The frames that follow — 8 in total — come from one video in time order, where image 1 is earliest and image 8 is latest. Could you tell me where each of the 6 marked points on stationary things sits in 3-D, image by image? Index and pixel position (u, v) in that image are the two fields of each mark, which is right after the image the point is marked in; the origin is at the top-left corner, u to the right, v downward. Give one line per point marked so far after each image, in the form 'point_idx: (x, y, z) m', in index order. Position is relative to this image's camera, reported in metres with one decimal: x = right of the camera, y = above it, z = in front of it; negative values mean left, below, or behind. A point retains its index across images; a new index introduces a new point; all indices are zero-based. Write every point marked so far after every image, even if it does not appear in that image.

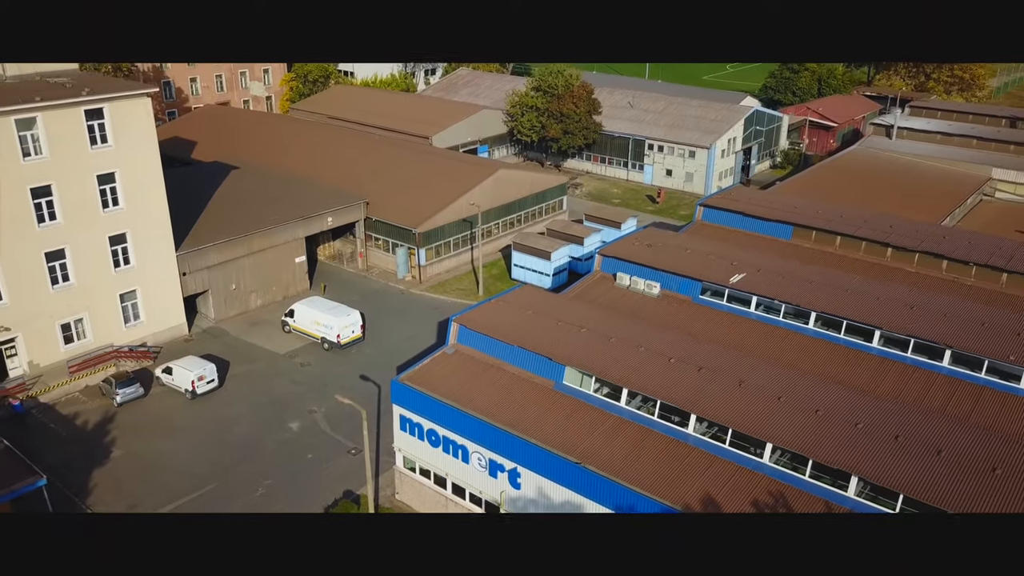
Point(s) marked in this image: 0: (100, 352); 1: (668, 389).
0: (-8.6, -1.3, +17.2) m
1: (+2.1, -1.4, +11.6) m
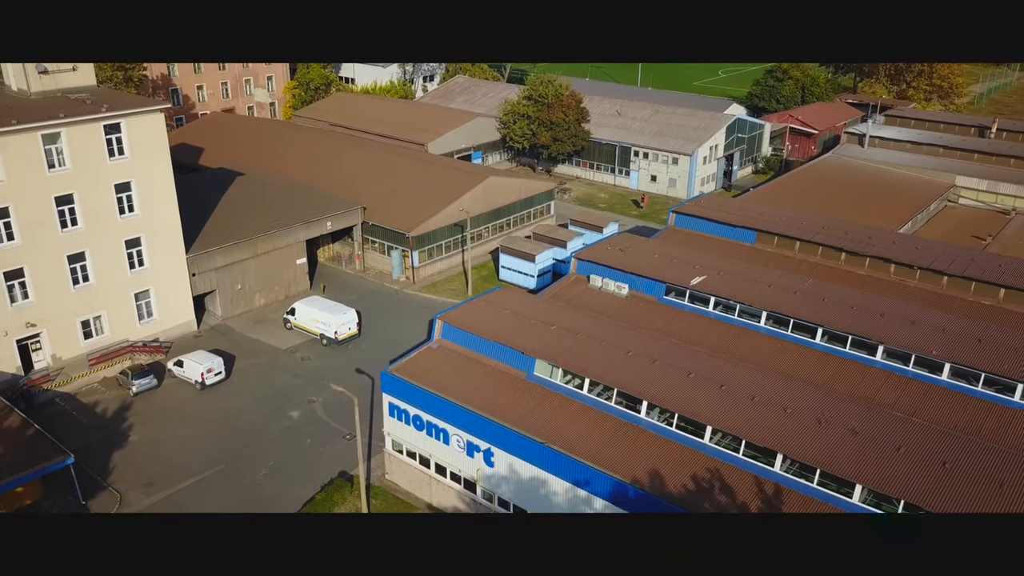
0: (-8.9, -1.3, +18.6) m
1: (+1.7, -1.4, +13.0) m
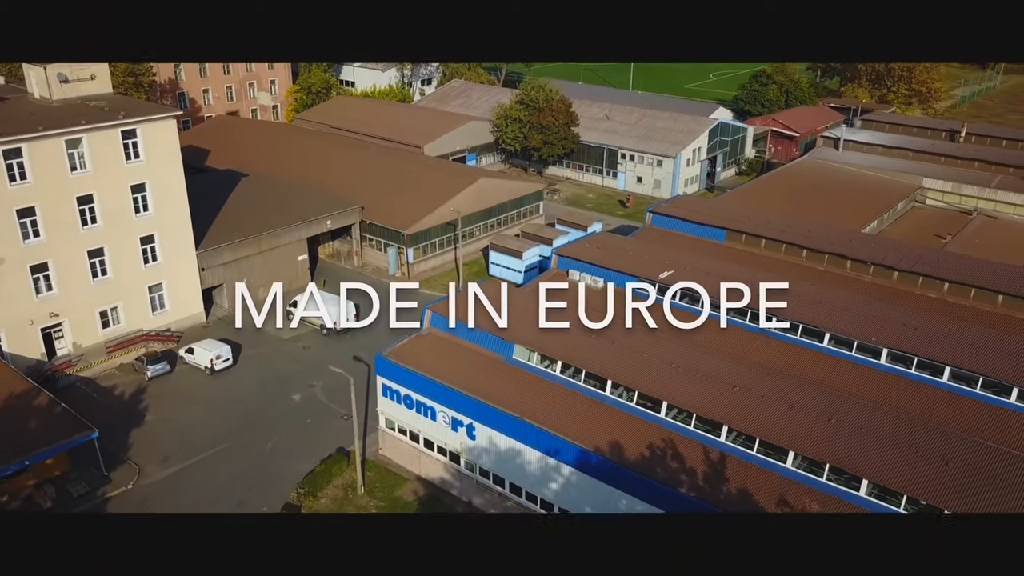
0: (-9.3, -1.1, +20.1) m
1: (+1.4, -1.3, +14.5) m
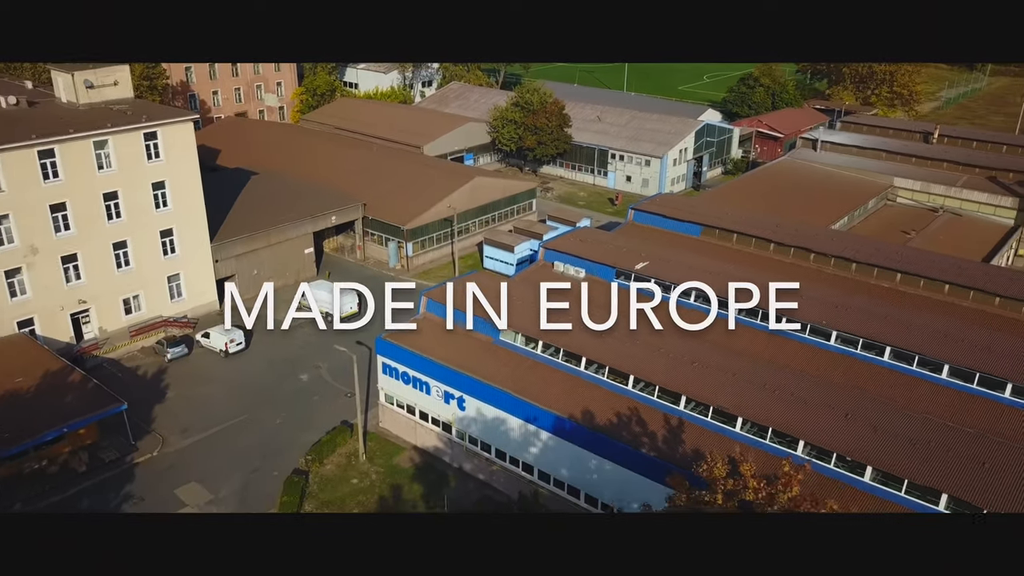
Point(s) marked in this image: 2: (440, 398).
0: (-9.5, -0.9, +21.8) m
1: (+1.1, -1.0, +16.1) m
2: (-1.4, -2.2, +16.1) m
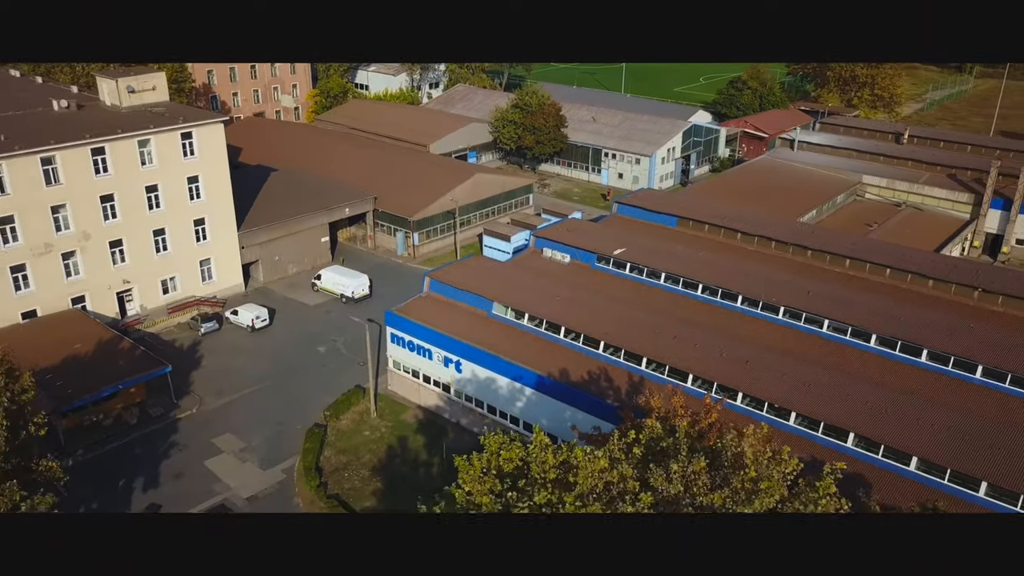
0: (-9.7, -0.3, +24.5) m
1: (+0.9, -0.6, +18.7) m
2: (-1.6, -1.7, +18.7) m
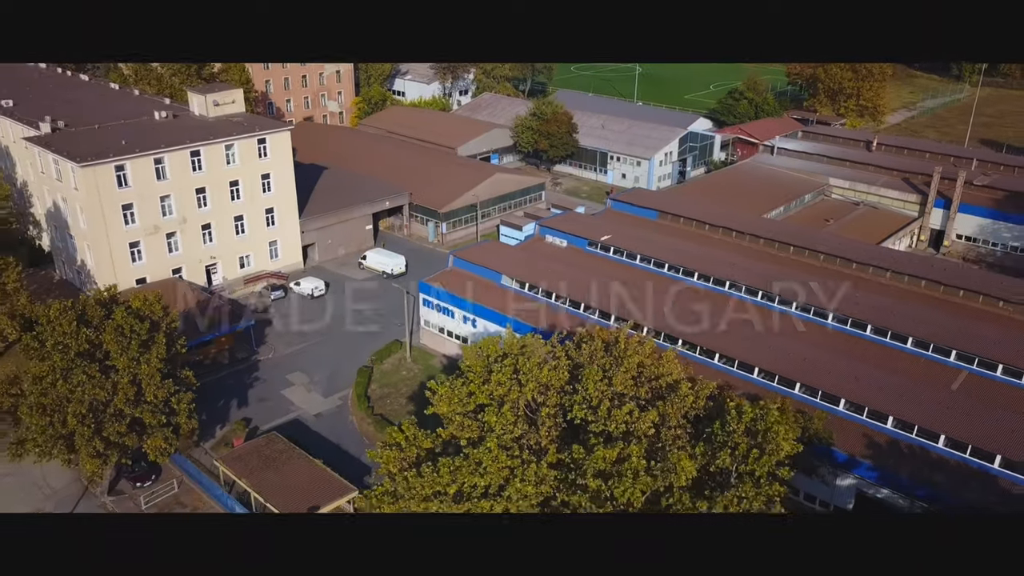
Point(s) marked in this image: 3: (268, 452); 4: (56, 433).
0: (-9.3, +0.5, +30.3) m
1: (+1.0, +0.1, +24.2) m
2: (-1.5, -0.9, +24.2) m
3: (-5.6, -3.7, +18.9) m
4: (-9.1, -2.9, +16.6) m
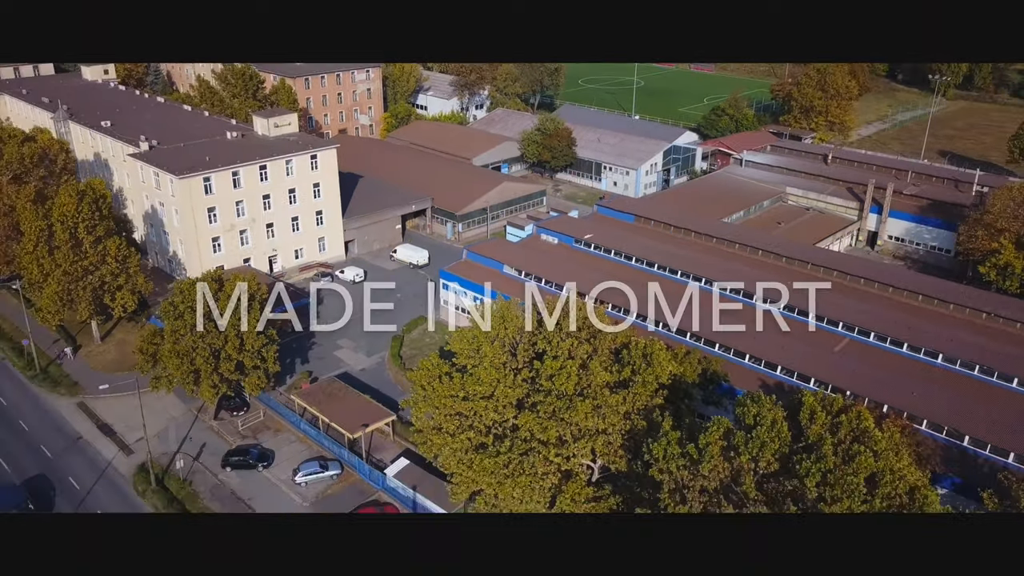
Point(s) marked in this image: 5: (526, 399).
0: (-9.2, +1.1, +37.5) m
1: (+1.0, +0.6, +31.1) m
2: (-1.5, -0.4, +31.2) m
3: (-5.8, -3.2, +26.0) m
4: (-9.3, -2.3, +23.7) m
5: (+0.3, -2.5, +18.6) m
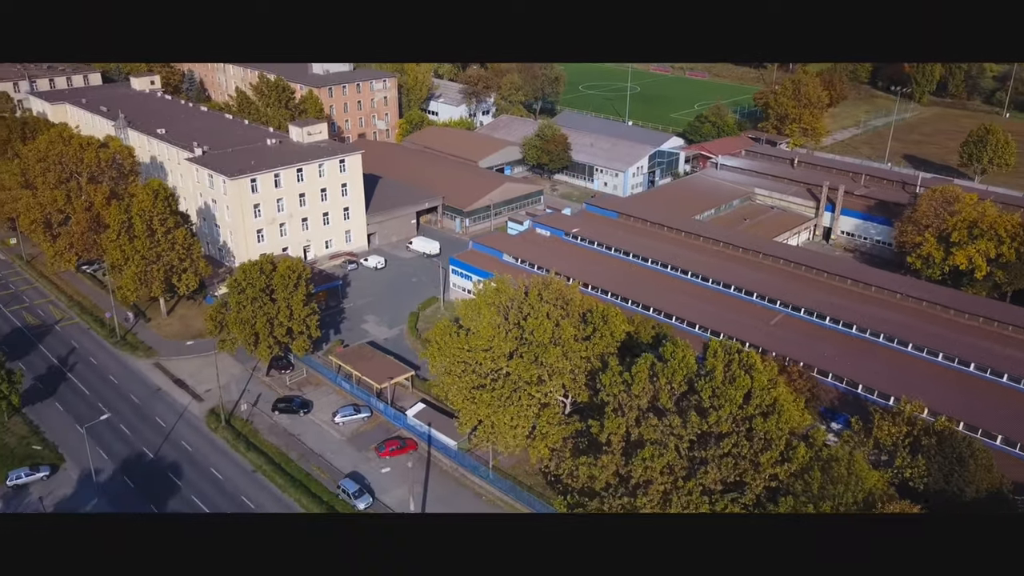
0: (-9.2, +1.9, +43.5) m
1: (+0.9, +1.3, +37.0) m
2: (-1.6, +0.3, +37.2) m
3: (-5.9, -2.5, +32.0) m
4: (-9.5, -1.6, +29.8) m
5: (+0.1, -1.9, +24.6) m
